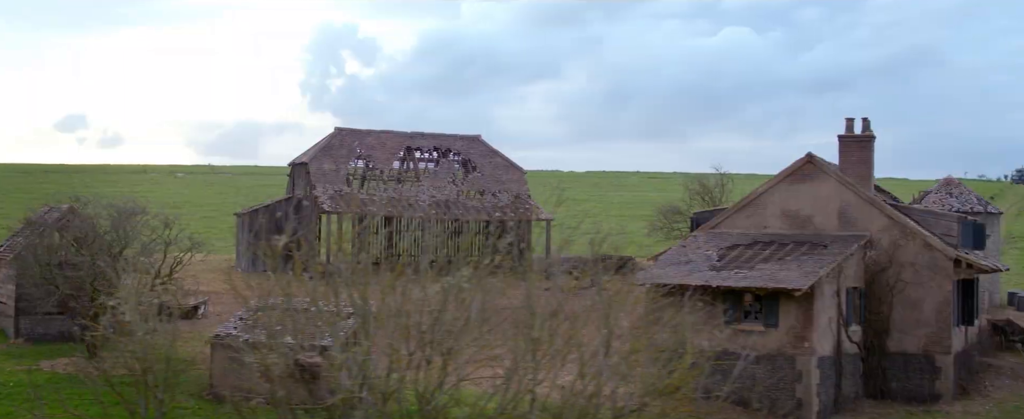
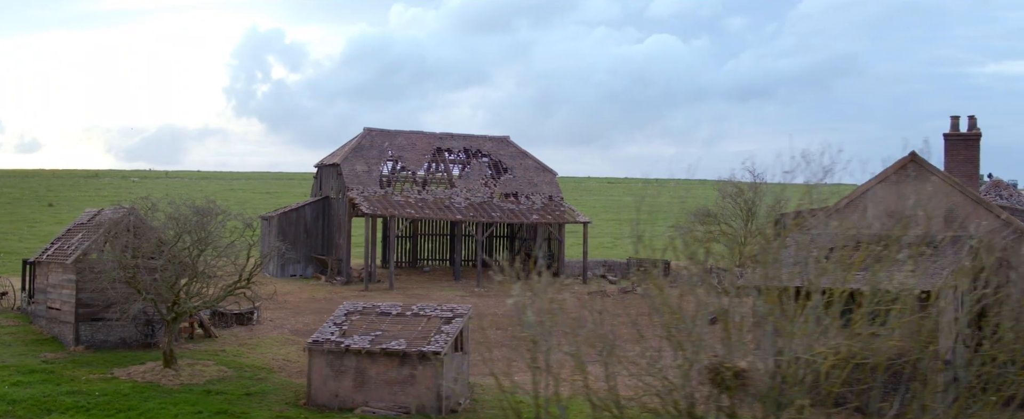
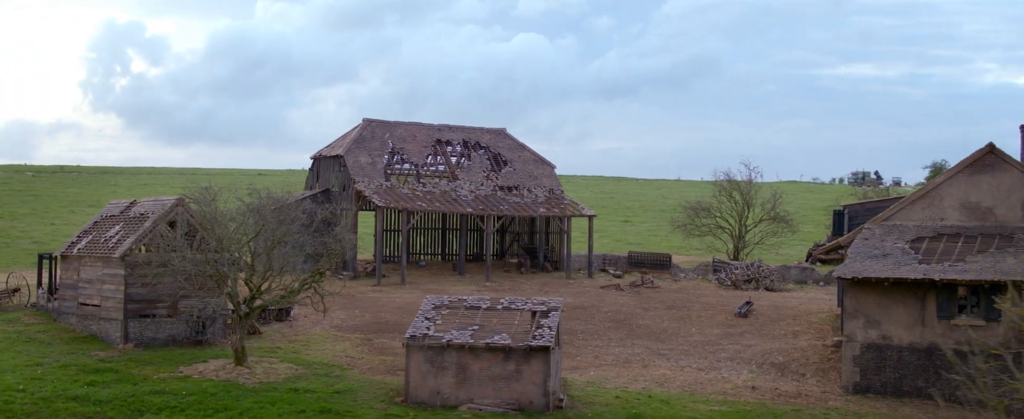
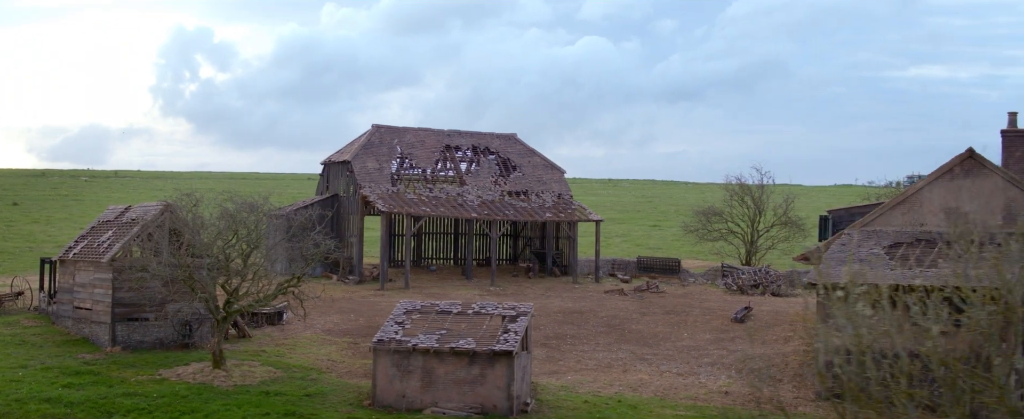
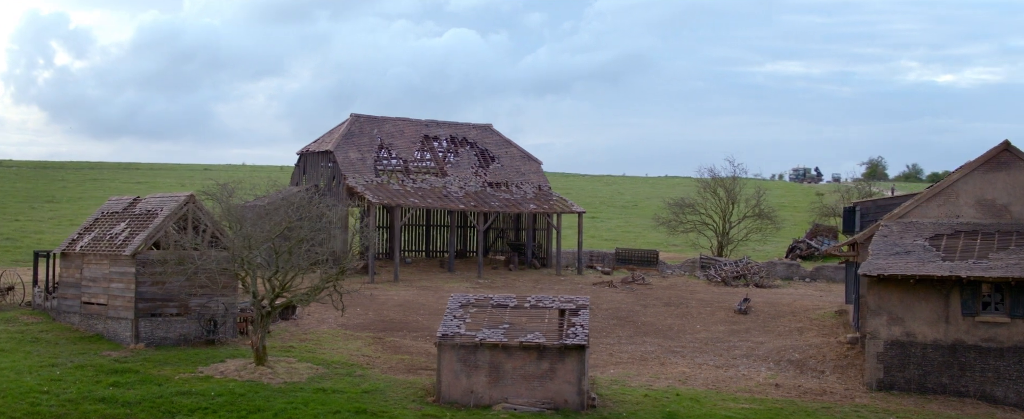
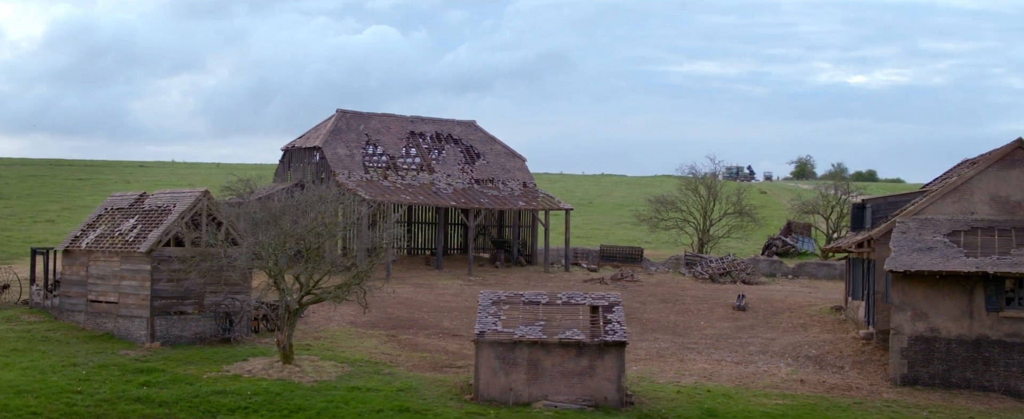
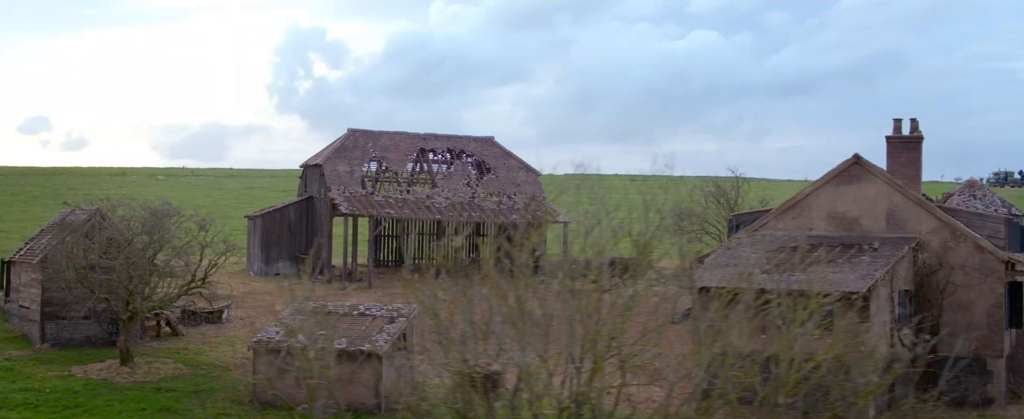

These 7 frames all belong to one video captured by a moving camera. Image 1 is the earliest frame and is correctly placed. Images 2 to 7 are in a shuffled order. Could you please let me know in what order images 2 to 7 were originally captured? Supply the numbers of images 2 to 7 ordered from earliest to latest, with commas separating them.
7, 2, 4, 3, 5, 6
